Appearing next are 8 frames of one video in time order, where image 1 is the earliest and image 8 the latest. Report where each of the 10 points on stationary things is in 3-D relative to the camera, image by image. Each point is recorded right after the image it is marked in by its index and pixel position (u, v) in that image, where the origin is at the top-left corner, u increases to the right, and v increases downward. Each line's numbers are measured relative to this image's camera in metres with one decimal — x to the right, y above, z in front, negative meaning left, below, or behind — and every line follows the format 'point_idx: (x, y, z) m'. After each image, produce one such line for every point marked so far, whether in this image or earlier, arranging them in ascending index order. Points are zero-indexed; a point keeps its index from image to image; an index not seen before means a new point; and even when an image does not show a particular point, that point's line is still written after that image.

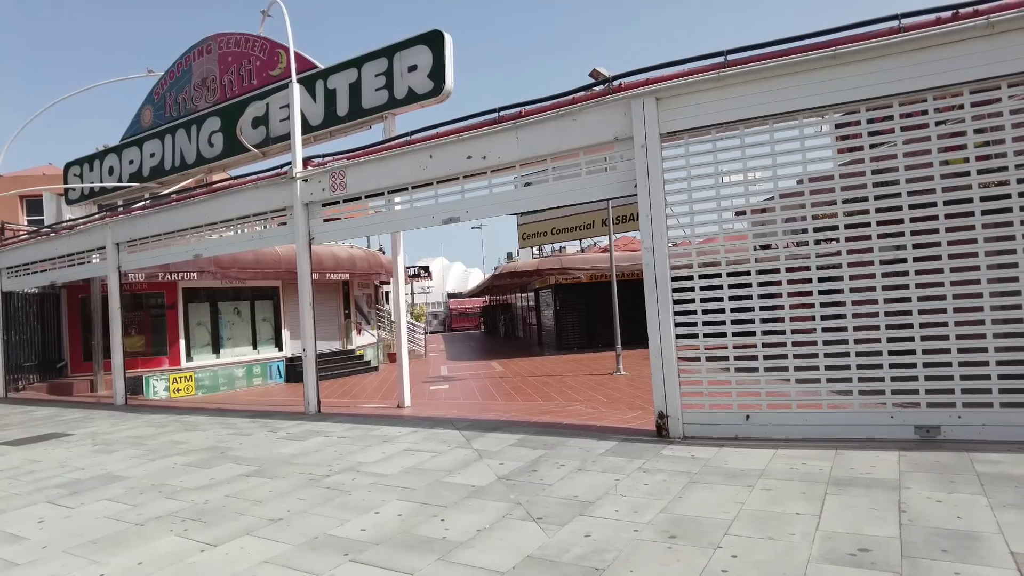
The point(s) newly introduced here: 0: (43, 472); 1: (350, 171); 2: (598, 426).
0: (-5.3, -2.1, +6.7) m
1: (-2.5, +1.8, +9.3) m
2: (+1.1, -1.8, +7.8) m
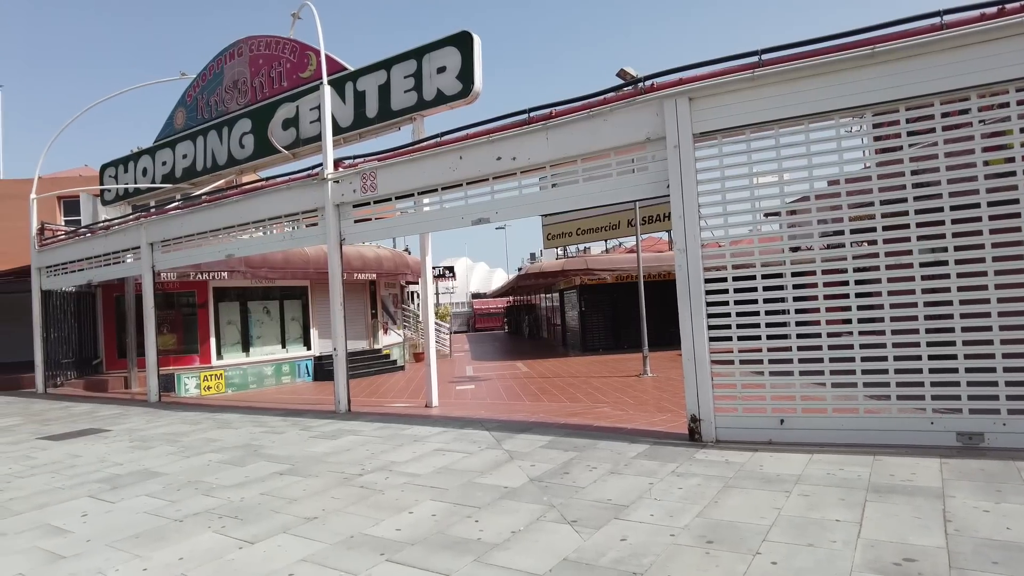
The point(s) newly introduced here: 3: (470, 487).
0: (-4.9, -2.1, +6.9) m
1: (-2.0, +1.8, +9.4) m
2: (+1.5, -1.8, +7.7) m
3: (-0.4, -1.8, +5.3) m
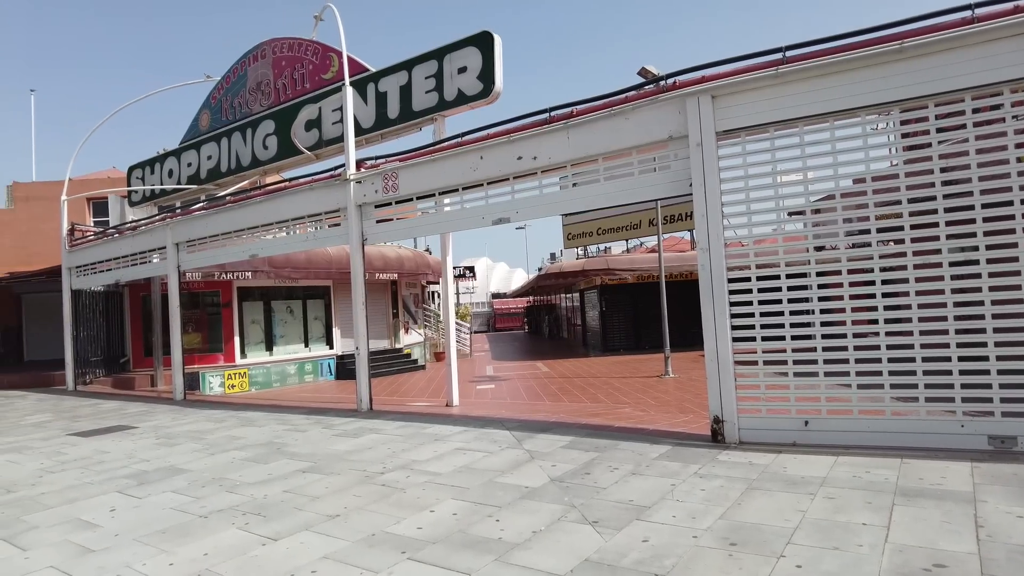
0: (-4.7, -2.1, +7.0) m
1: (-1.7, +1.8, +9.4) m
2: (+1.8, -1.8, +7.7) m
3: (-0.2, -1.7, +5.3) m
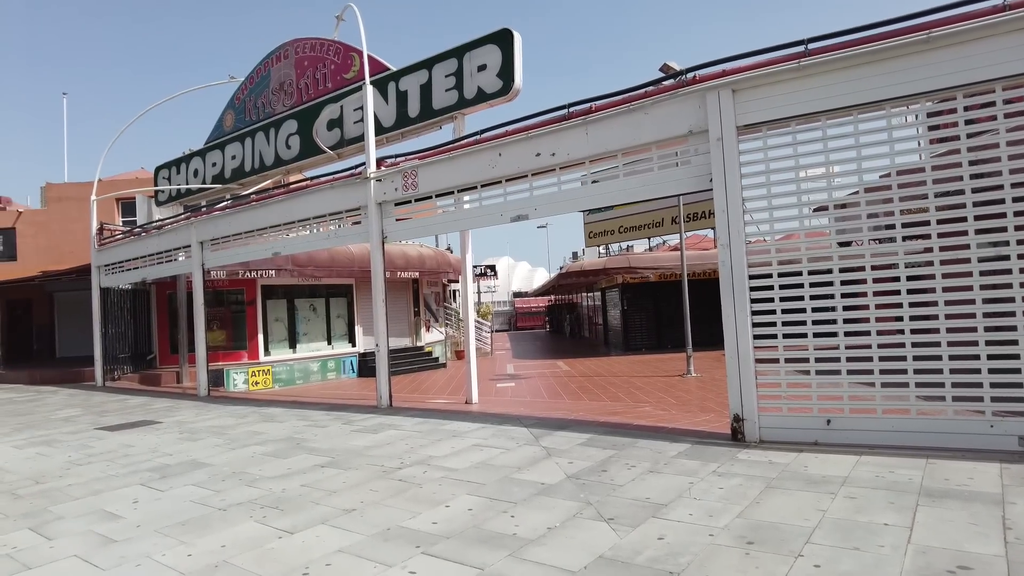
0: (-4.5, -2.0, +7.2) m
1: (-1.4, +1.9, +9.5) m
2: (+2.0, -1.8, +7.6) m
3: (0.0, -1.7, +5.3) m
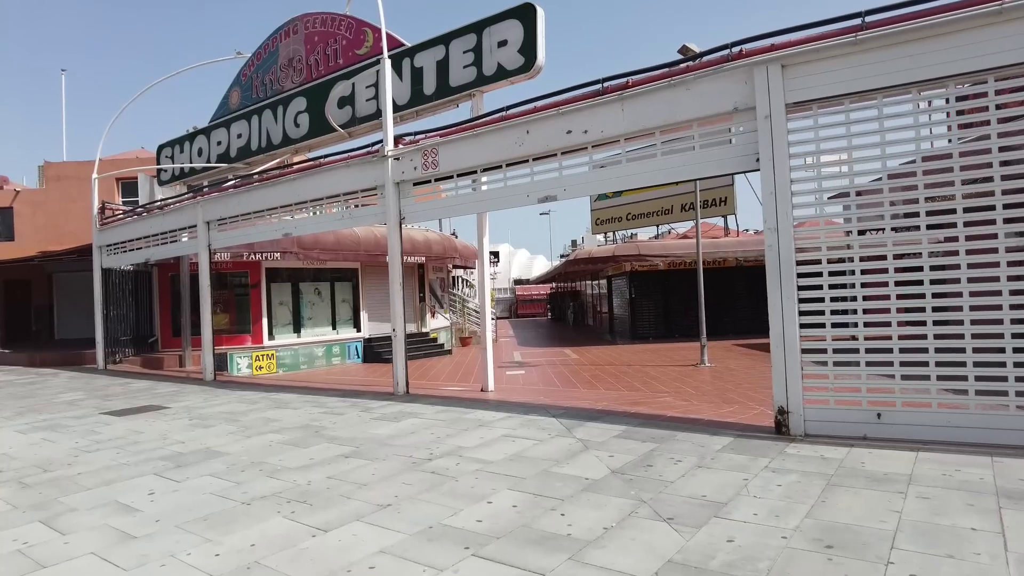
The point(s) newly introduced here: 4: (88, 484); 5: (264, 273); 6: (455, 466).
0: (-4.2, -1.8, +6.9) m
1: (-1.1, +2.1, +9.1) m
2: (+2.3, -1.6, +7.3) m
3: (+0.3, -1.6, +5.0) m
4: (-3.8, -1.8, +5.4) m
5: (-6.9, +0.4, +16.8) m
6: (-0.5, -1.6, +5.3) m
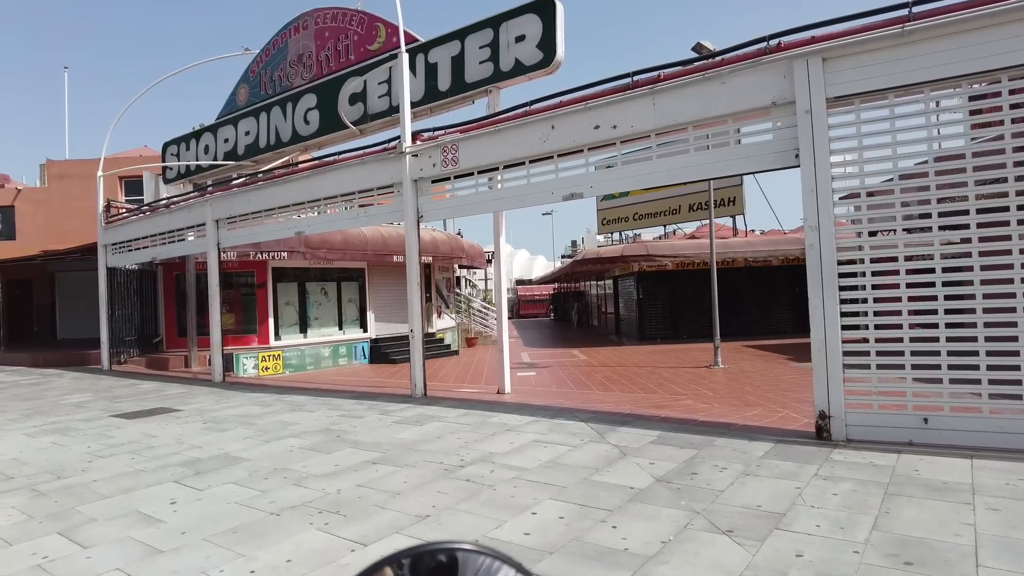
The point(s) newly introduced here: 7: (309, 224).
0: (-3.8, -1.8, +6.6) m
1: (-0.8, +2.1, +8.8) m
2: (+2.6, -1.6, +7.1) m
3: (+0.6, -1.6, +4.7) m
4: (-3.5, -1.7, +5.1) m
5: (-6.6, +0.4, +16.6) m
6: (-0.2, -1.6, +5.1) m
7: (-3.7, +1.2, +11.0) m
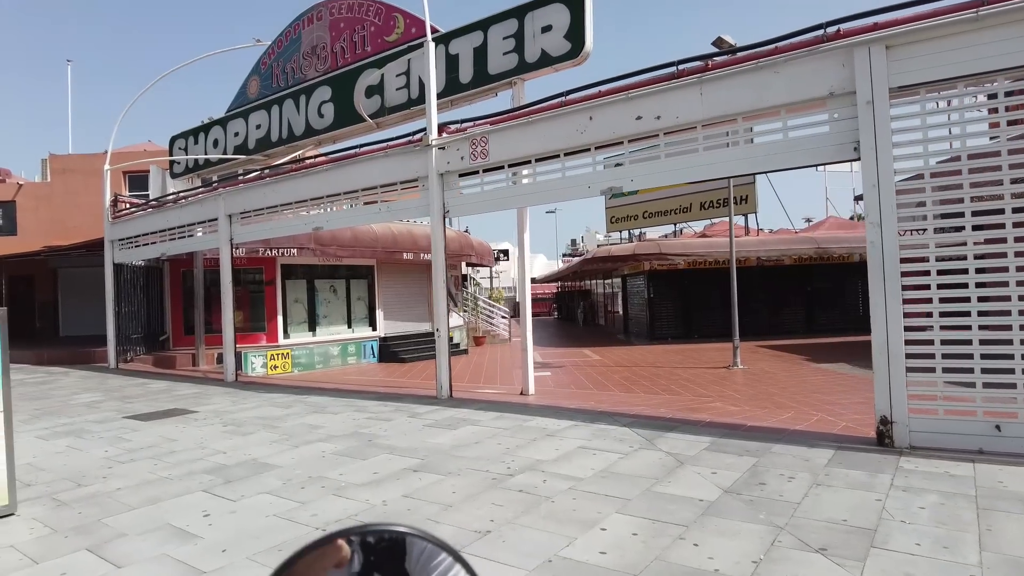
0: (-3.4, -1.7, +6.3) m
1: (-0.3, +2.1, +8.5) m
2: (+3.1, -1.6, +6.7) m
3: (+1.0, -1.5, +4.4) m
4: (-3.0, -1.7, +4.8) m
5: (-6.2, +0.5, +16.2) m
6: (+0.2, -1.6, +4.8) m
7: (-3.3, +1.2, +10.7) m
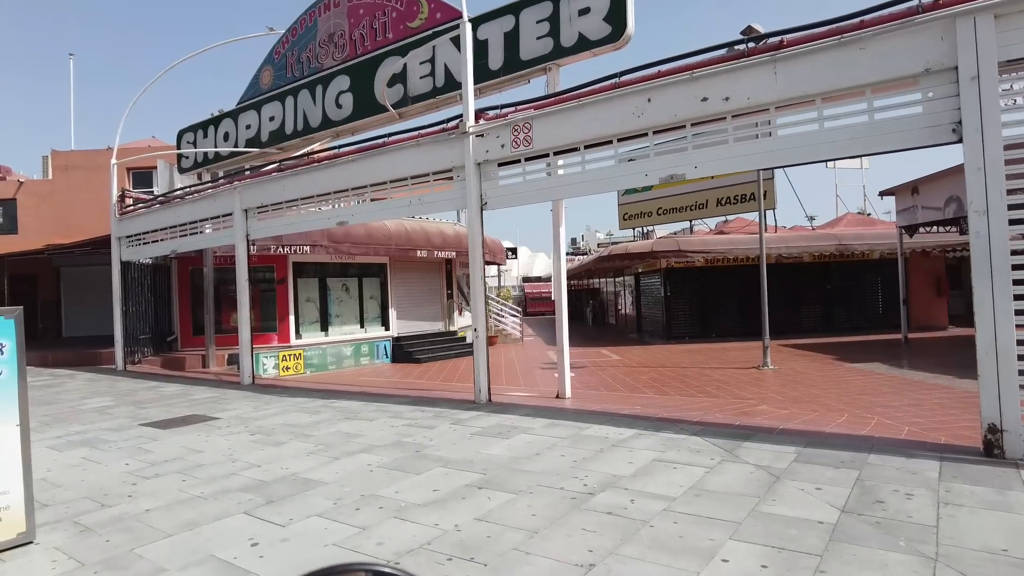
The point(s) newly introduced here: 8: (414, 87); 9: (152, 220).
0: (-2.8, -1.7, +5.7) m
1: (+0.3, +2.2, +7.9) m
2: (+3.6, -1.5, +6.2) m
3: (+1.6, -1.5, +3.9) m
4: (-2.4, -1.7, +4.2) m
5: (-5.7, +0.5, +15.7) m
6: (+0.8, -1.5, +4.2) m
7: (-2.7, +1.3, +10.1) m
8: (-1.8, +3.8, +11.3) m
9: (-8.6, +1.6, +14.4) m
